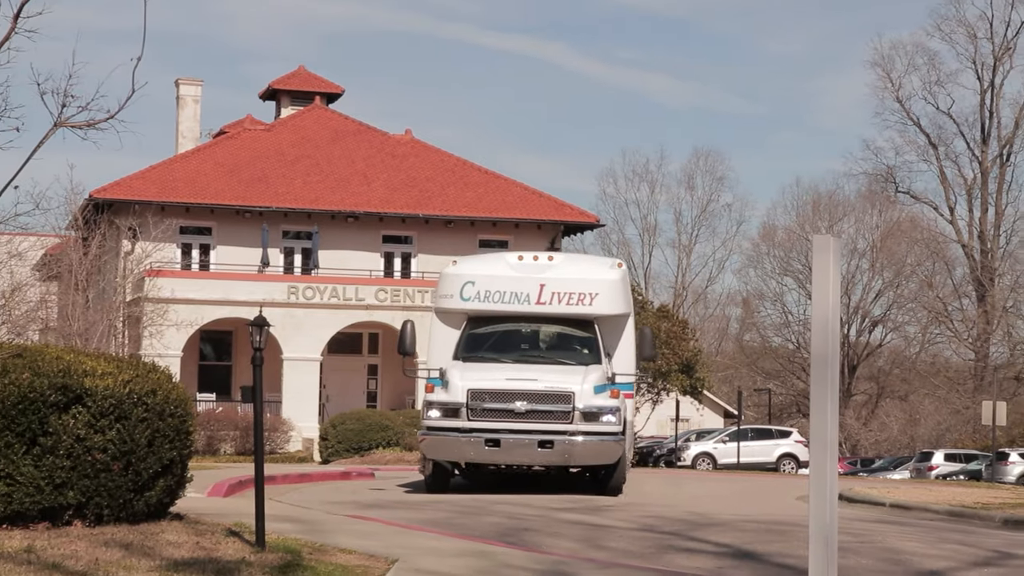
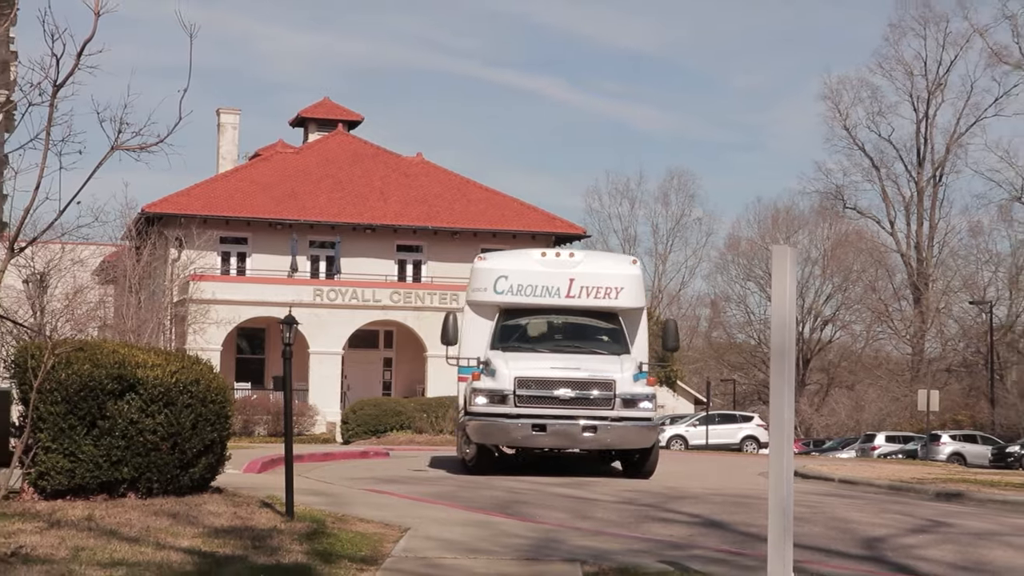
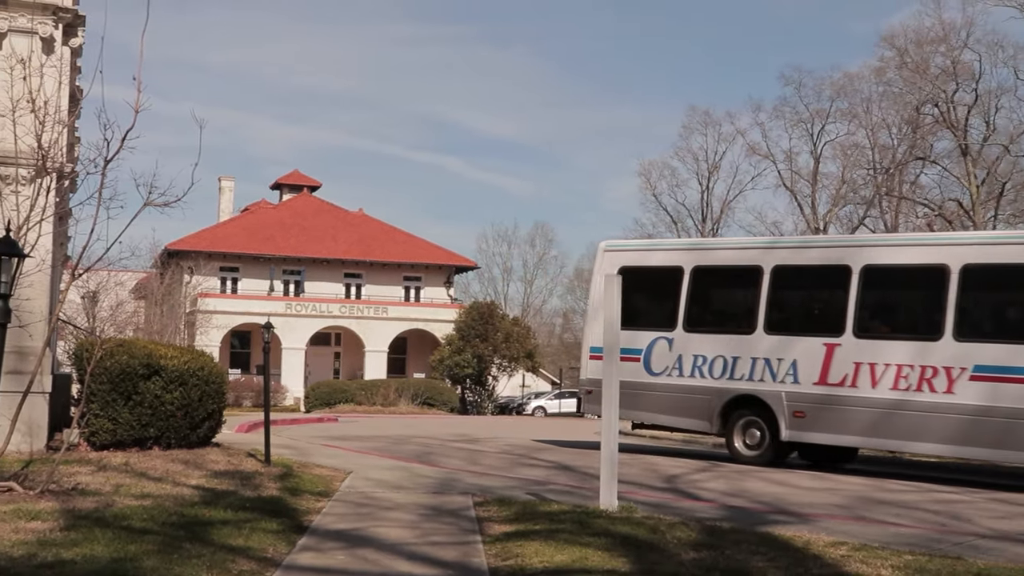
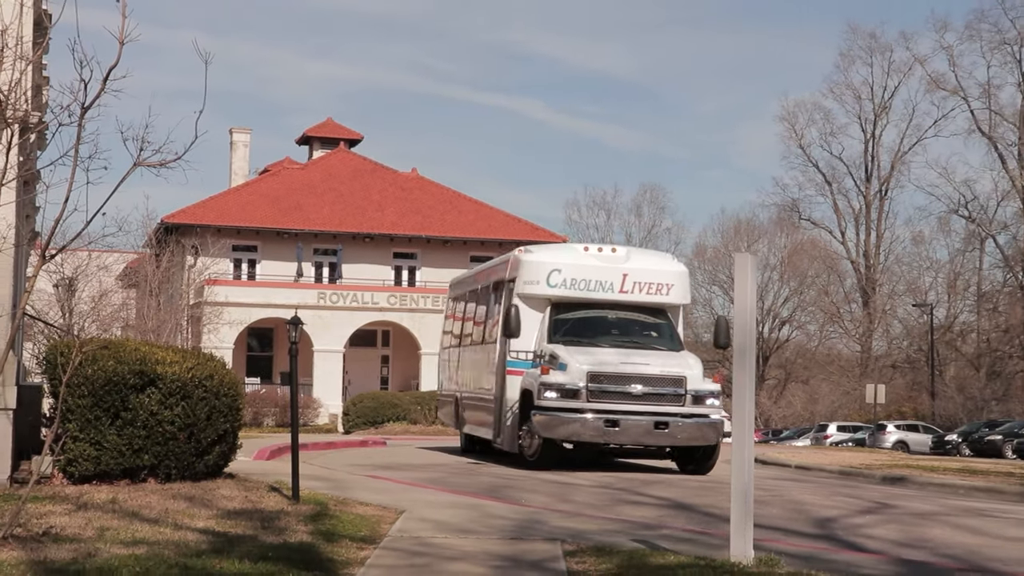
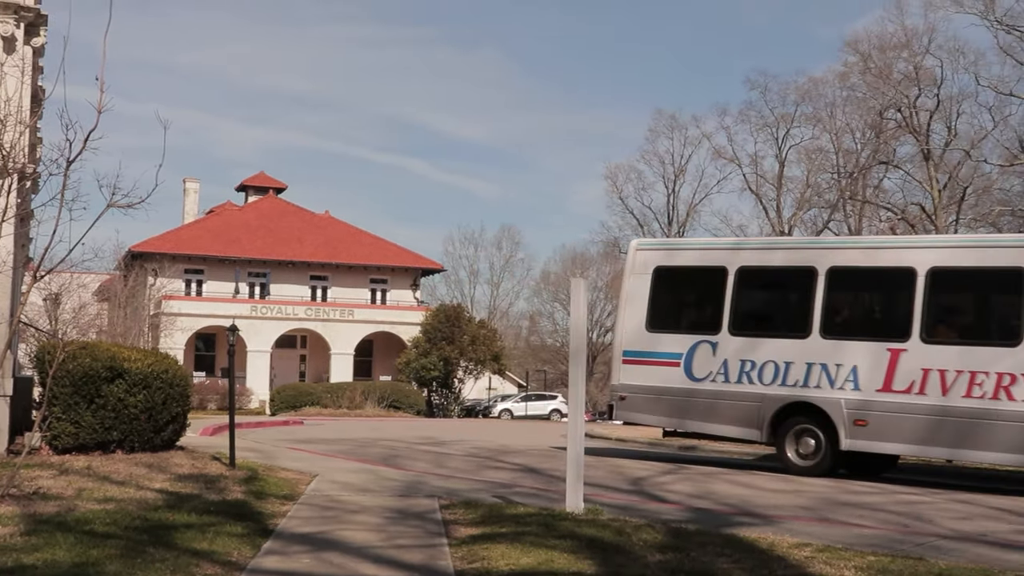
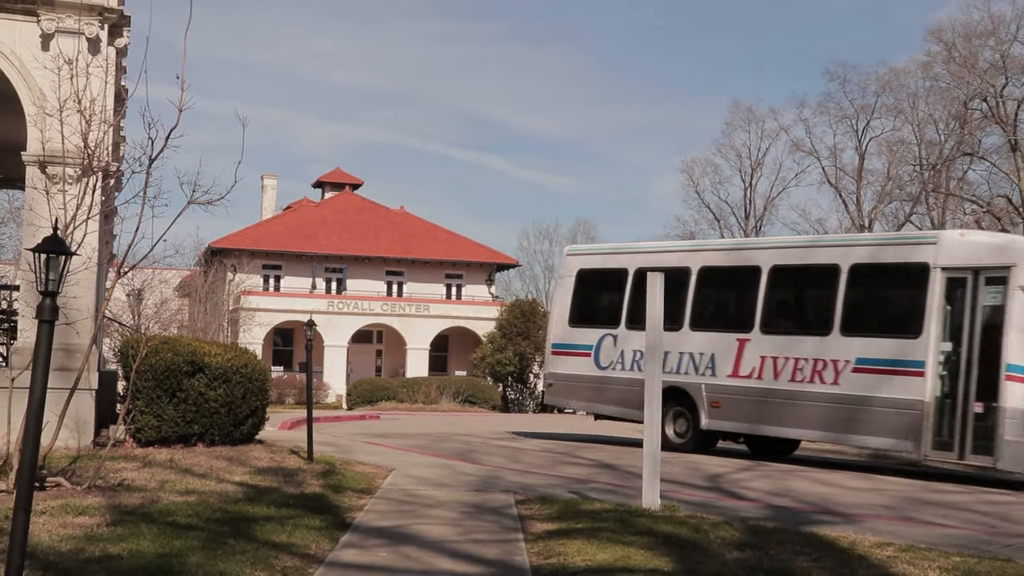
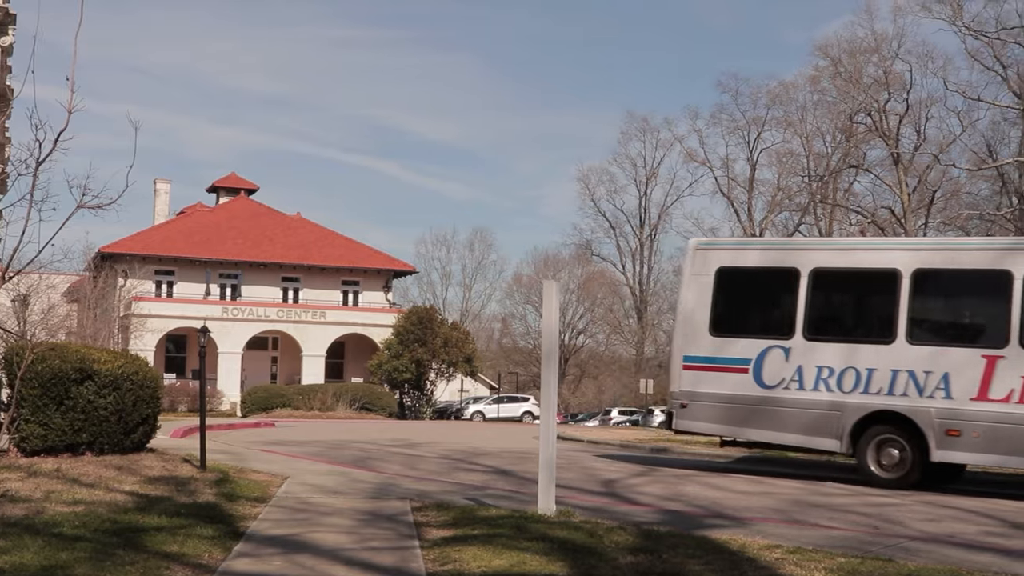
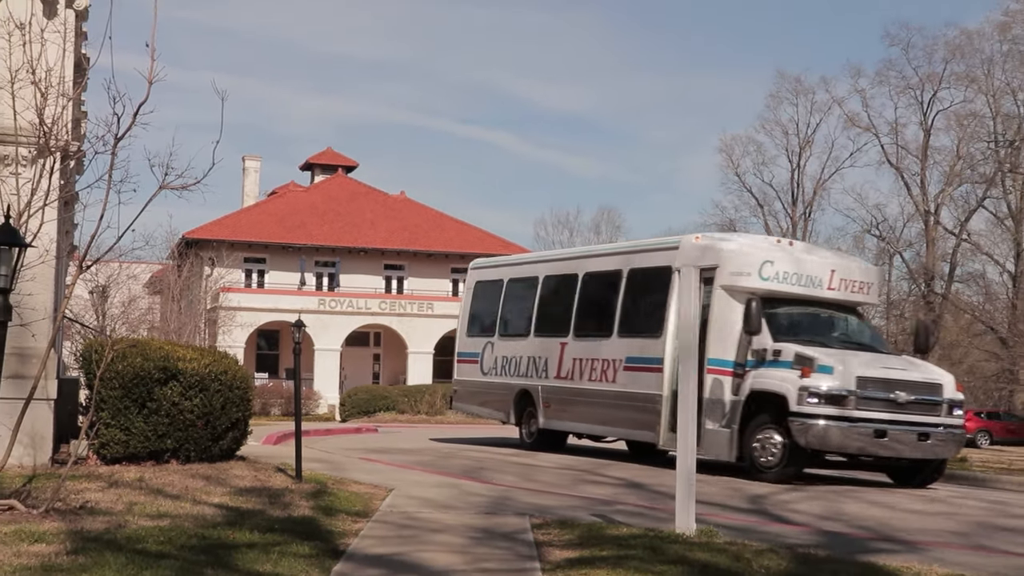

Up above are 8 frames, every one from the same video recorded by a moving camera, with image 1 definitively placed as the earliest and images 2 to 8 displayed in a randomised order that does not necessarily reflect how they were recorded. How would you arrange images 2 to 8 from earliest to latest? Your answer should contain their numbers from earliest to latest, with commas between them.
2, 4, 8, 6, 3, 5, 7
